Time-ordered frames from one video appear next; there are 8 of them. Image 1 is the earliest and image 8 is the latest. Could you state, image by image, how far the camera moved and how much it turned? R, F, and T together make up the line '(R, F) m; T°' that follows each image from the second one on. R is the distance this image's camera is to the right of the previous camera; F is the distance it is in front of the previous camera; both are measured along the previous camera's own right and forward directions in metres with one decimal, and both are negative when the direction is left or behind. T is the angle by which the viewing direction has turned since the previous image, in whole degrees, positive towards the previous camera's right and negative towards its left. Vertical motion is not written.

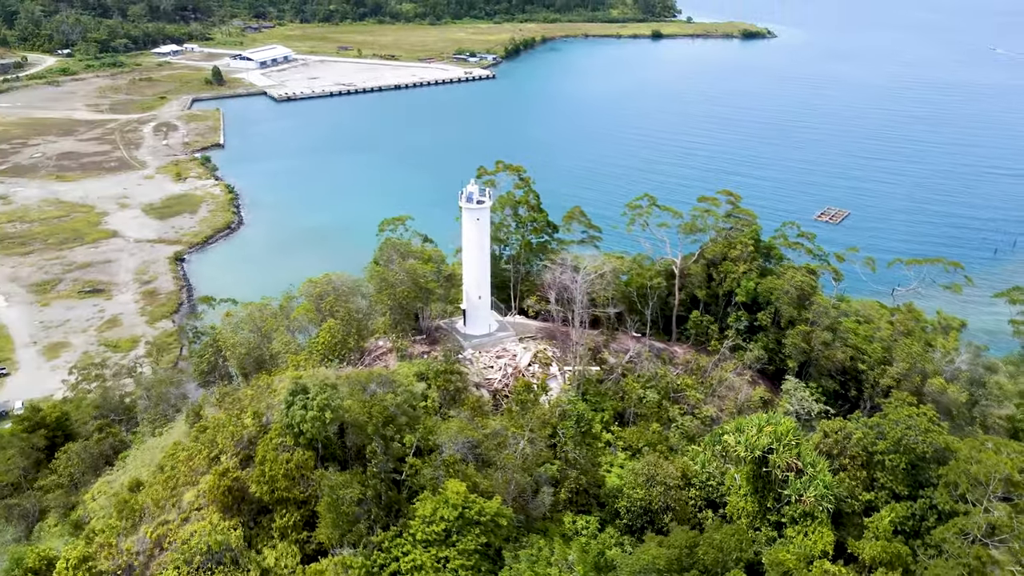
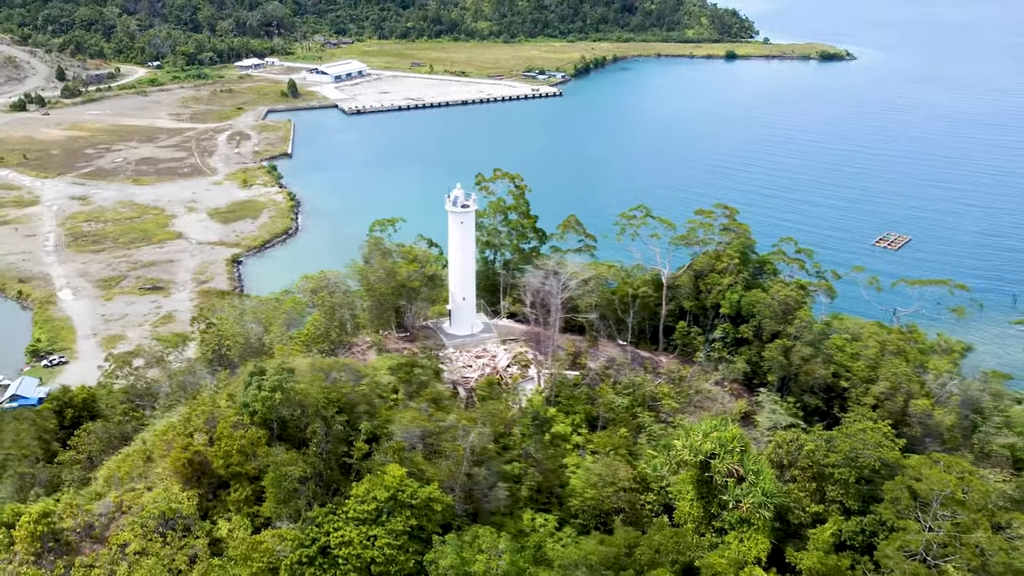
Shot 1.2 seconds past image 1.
(+3.2, -0.7) m; -5°
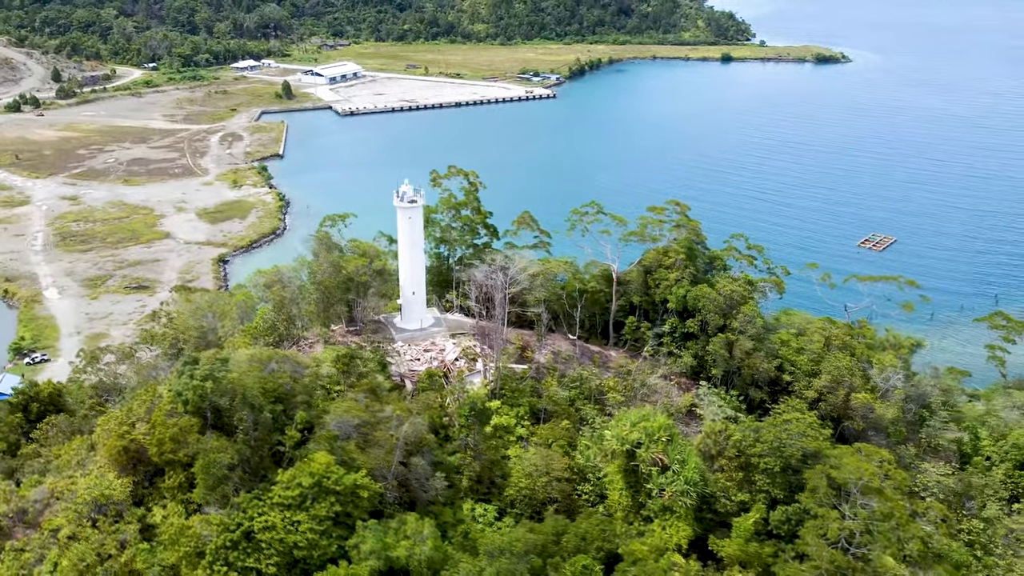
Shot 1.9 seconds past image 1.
(+1.9, -0.4) m; 0°
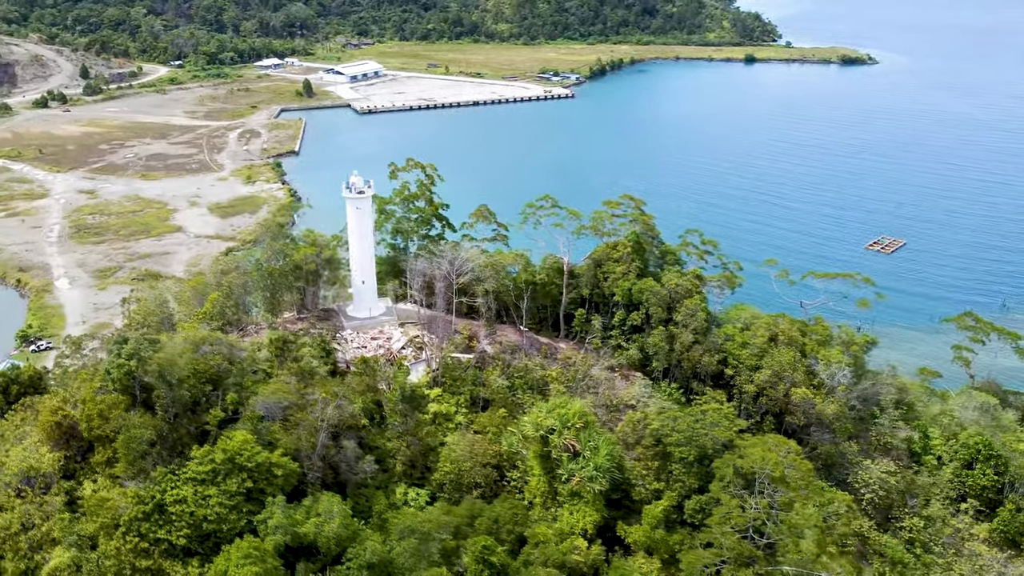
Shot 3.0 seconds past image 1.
(+3.0, -0.4) m; -2°
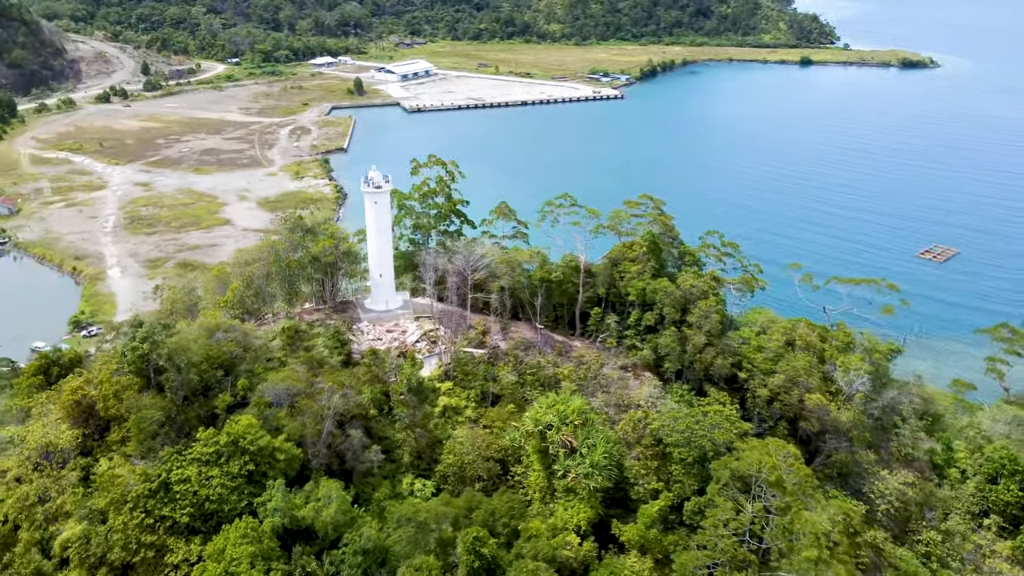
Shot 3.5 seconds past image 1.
(+1.3, -0.2) m; -3°
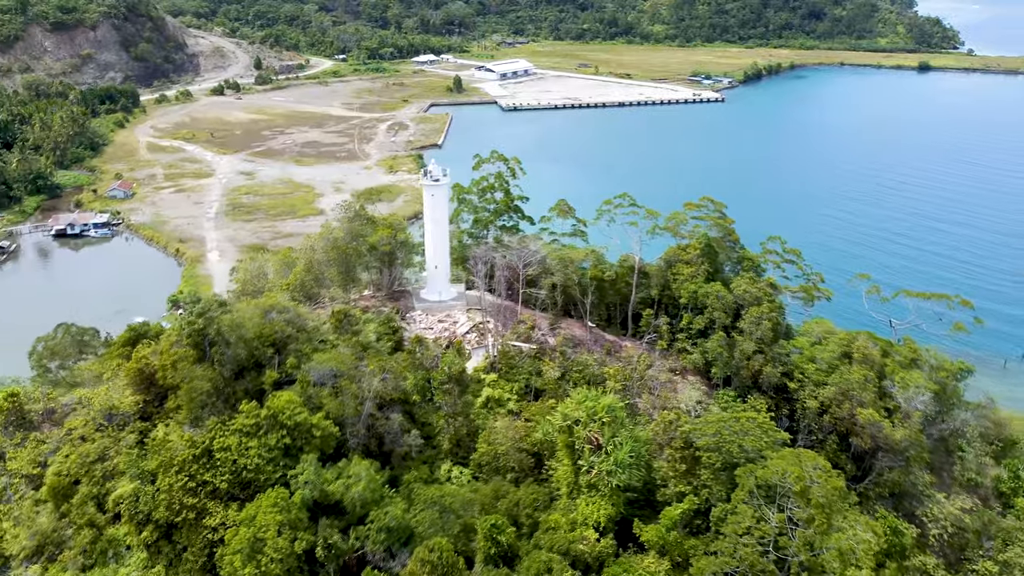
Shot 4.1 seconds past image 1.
(+1.7, -0.2) m; -7°
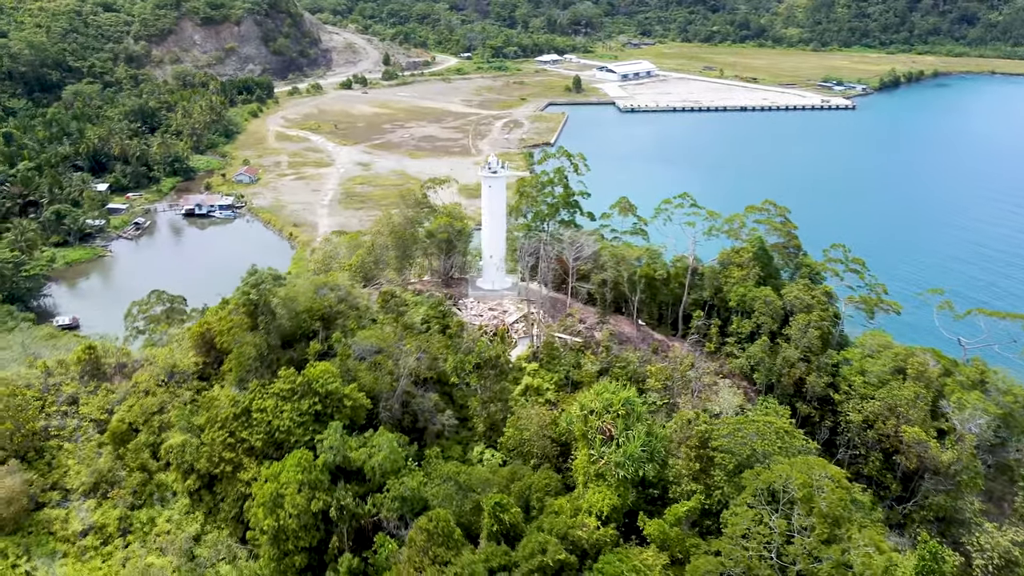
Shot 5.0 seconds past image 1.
(+2.7, -0.4) m; -8°
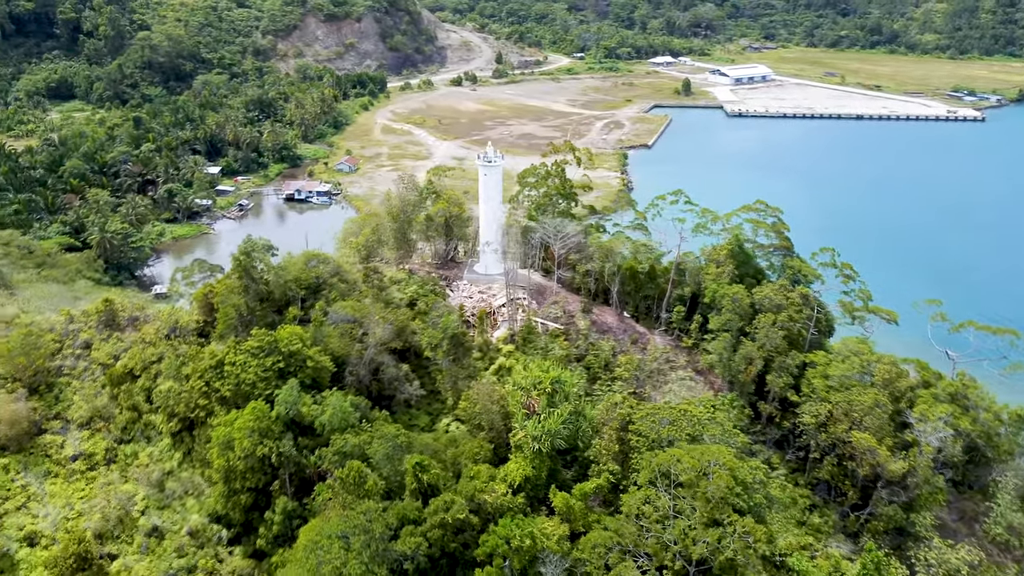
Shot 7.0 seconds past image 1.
(+5.2, -1.0) m; -8°
